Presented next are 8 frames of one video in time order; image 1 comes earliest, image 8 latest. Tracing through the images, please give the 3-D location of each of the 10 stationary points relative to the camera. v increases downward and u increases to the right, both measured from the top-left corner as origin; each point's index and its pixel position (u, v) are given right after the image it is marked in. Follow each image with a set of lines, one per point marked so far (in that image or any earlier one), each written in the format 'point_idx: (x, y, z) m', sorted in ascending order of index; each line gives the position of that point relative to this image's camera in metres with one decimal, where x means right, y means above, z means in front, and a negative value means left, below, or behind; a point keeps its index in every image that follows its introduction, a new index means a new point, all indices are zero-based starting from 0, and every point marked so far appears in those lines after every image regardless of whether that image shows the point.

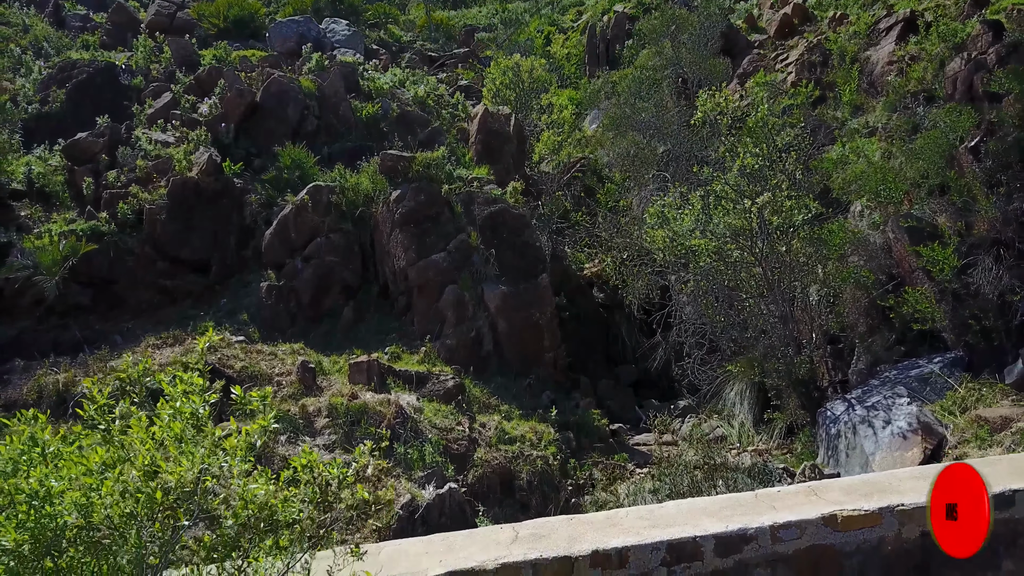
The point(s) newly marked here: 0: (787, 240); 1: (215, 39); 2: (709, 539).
0: (+3.7, +0.6, +7.5) m
1: (-7.5, +6.3, +14.5) m
2: (+1.1, -1.4, +3.2) m
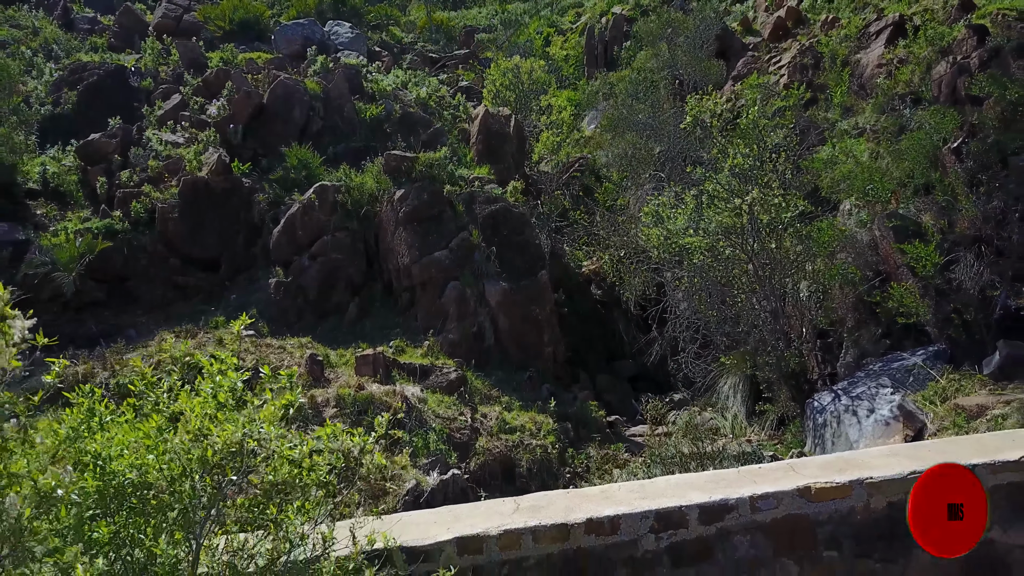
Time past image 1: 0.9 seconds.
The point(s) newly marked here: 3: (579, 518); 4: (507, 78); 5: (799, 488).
0: (+3.7, +0.6, +7.8) m
1: (-7.5, +6.4, +14.8) m
2: (+1.1, -1.4, +3.5) m
3: (+0.4, -1.4, +3.5) m
4: (-0.1, +5.5, +15.0) m
5: (+1.8, -1.3, +3.6) m
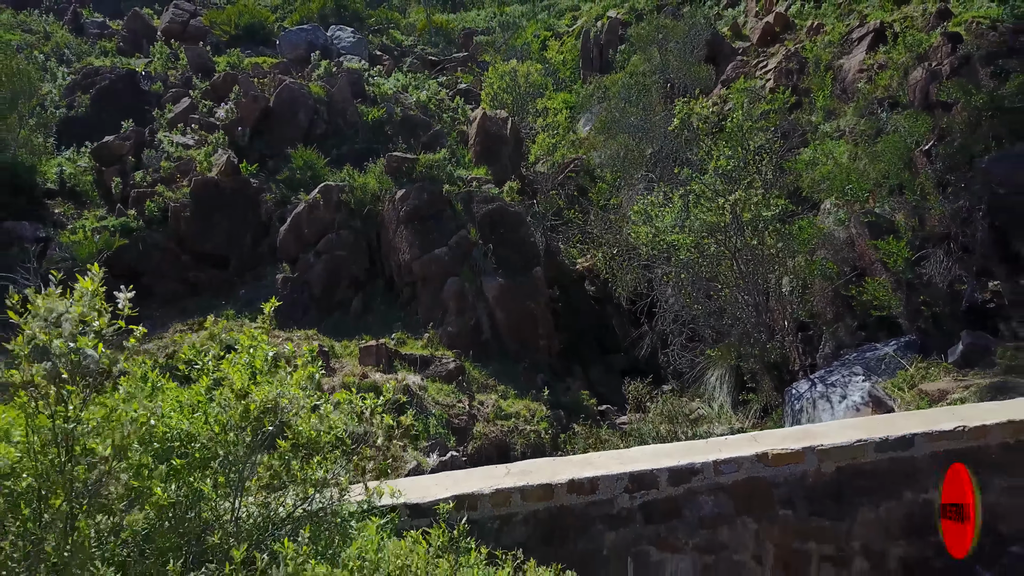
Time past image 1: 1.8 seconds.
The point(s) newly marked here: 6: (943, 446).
0: (+3.6, +0.7, +8.3) m
1: (-7.6, +6.5, +15.2) m
2: (+1.1, -1.3, +4.0) m
3: (+0.3, -1.3, +3.9) m
4: (-0.2, +5.6, +15.5) m
5: (+1.7, -1.2, +4.0) m
6: (+3.1, -1.2, +4.1) m
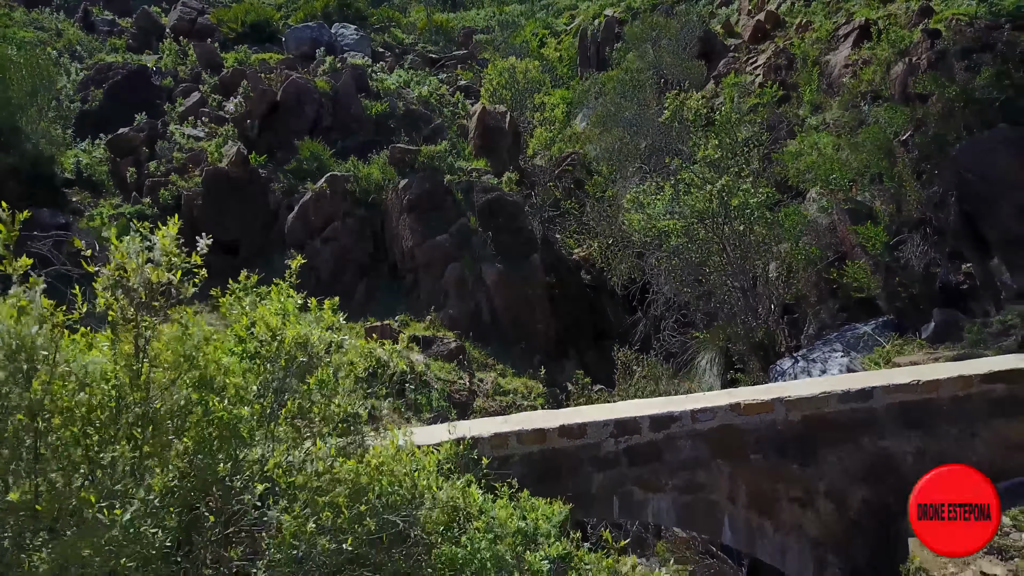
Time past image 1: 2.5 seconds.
0: (+3.6, +1.0, +8.8) m
1: (-7.6, +6.7, +15.7) m
2: (+1.0, -1.0, +4.4) m
3: (+0.3, -1.0, +4.4) m
4: (-0.2, +5.9, +15.9) m
5: (+1.7, -0.9, +4.5) m
6: (+3.1, -0.9, +4.6) m
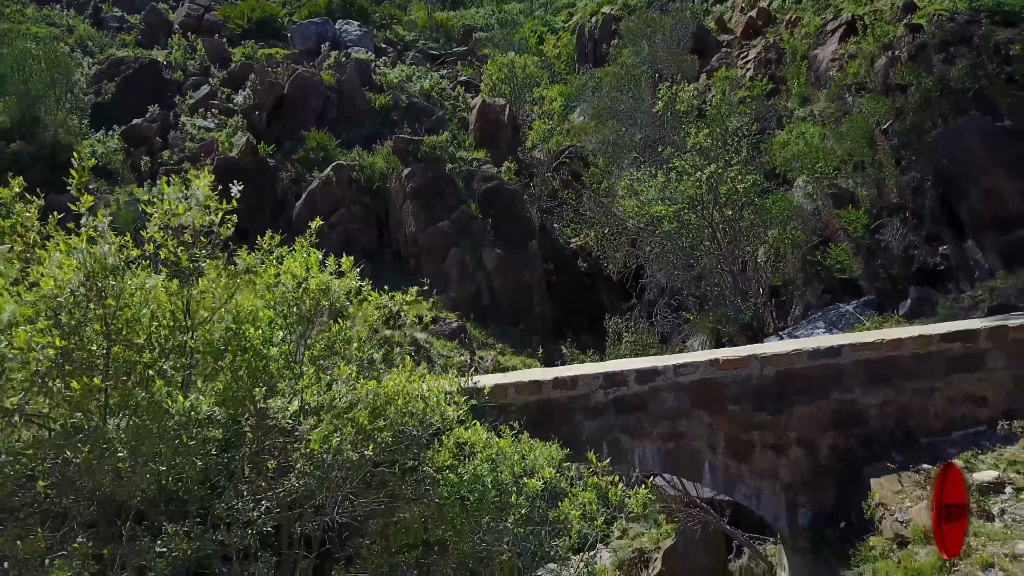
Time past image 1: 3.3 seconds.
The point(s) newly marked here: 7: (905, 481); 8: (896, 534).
0: (+3.6, +1.3, +9.2) m
1: (-7.6, +7.0, +16.1) m
2: (+1.0, -0.7, +4.9) m
3: (+0.3, -0.7, +4.8) m
4: (-0.3, +6.2, +16.4) m
5: (+1.7, -0.6, +4.9) m
6: (+3.1, -0.6, +5.0) m
7: (+3.2, -1.6, +4.7) m
8: (+2.9, -1.8, +4.3) m
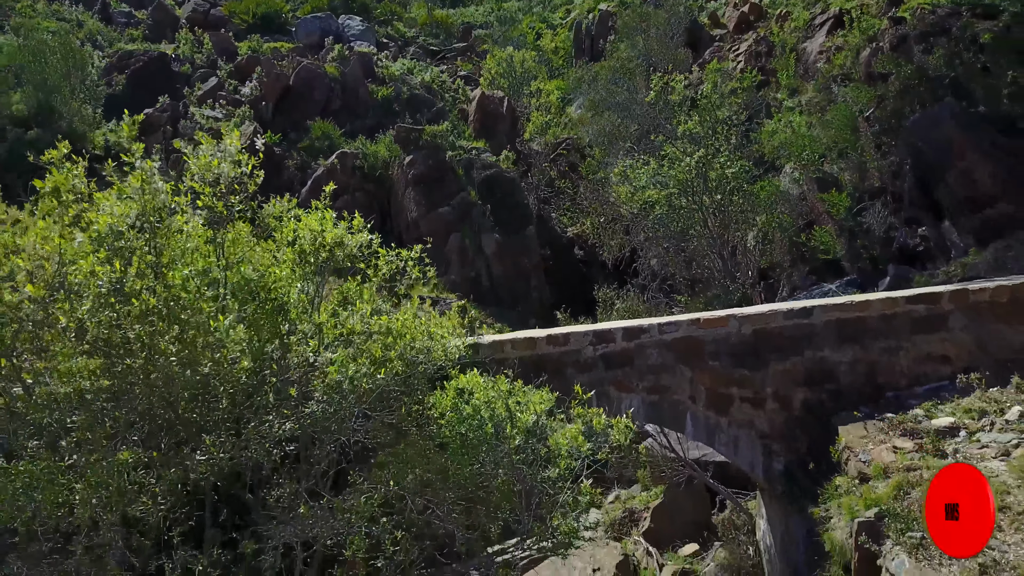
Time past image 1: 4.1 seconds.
0: (+3.5, +1.6, +9.6) m
1: (-7.7, +7.3, +16.5) m
2: (+1.0, -0.4, +5.3) m
3: (+0.3, -0.4, +5.2) m
4: (-0.3, +6.5, +16.8) m
5: (+1.7, -0.3, +5.3) m
6: (+3.1, -0.3, +5.4) m
7: (+3.2, -1.2, +5.1) m
8: (+2.9, -1.5, +4.7) m
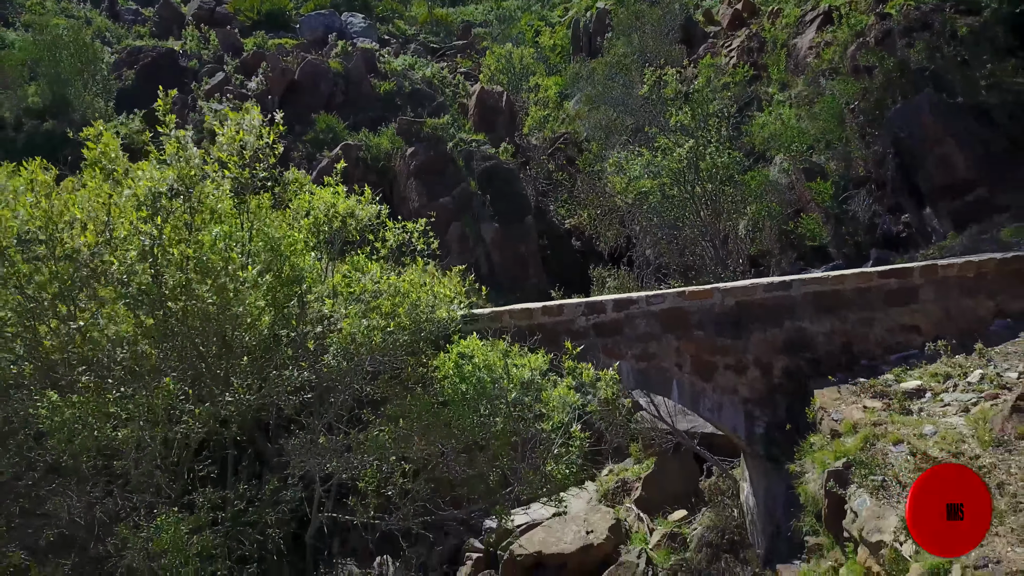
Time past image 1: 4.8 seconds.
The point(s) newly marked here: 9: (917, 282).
0: (+3.5, +1.9, +10.0) m
1: (-7.7, +7.6, +16.8) m
2: (+1.0, -0.1, +5.6) m
3: (+0.2, -0.2, +5.6) m
4: (-0.3, +6.8, +17.1) m
5: (+1.7, 0.0, +5.7) m
6: (+3.0, 0.0, +5.8) m
7: (+3.2, -1.0, +5.5) m
8: (+2.8, -1.3, +5.1) m
9: (+4.1, +0.1, +5.8) m
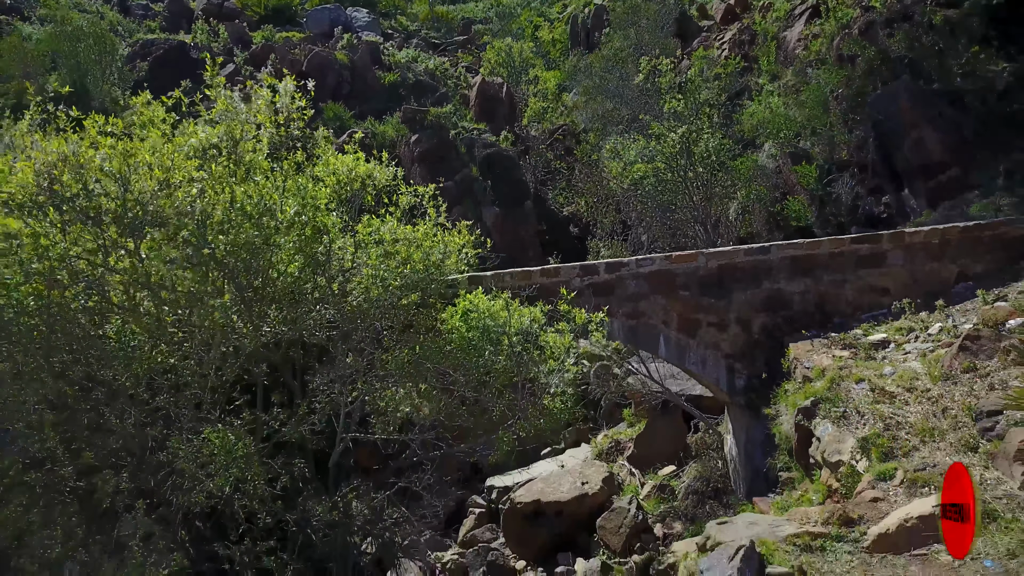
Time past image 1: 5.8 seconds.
0: (+3.5, +2.3, +10.5) m
1: (-7.7, +8.0, +17.3) m
2: (+1.0, +0.3, +6.1) m
3: (+0.3, +0.2, +6.1) m
4: (-0.4, +7.1, +17.6) m
5: (+1.7, +0.4, +6.2) m
6: (+3.0, +0.4, +6.3) m
7: (+3.2, -0.6, +6.0) m
8: (+2.8, -0.9, +5.6) m
9: (+4.1, +0.5, +6.3) m
